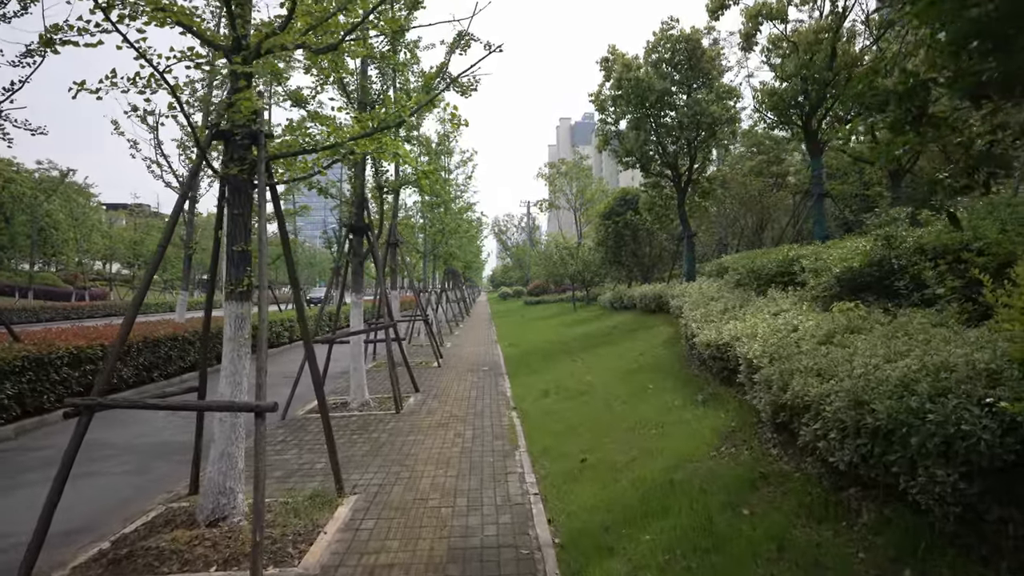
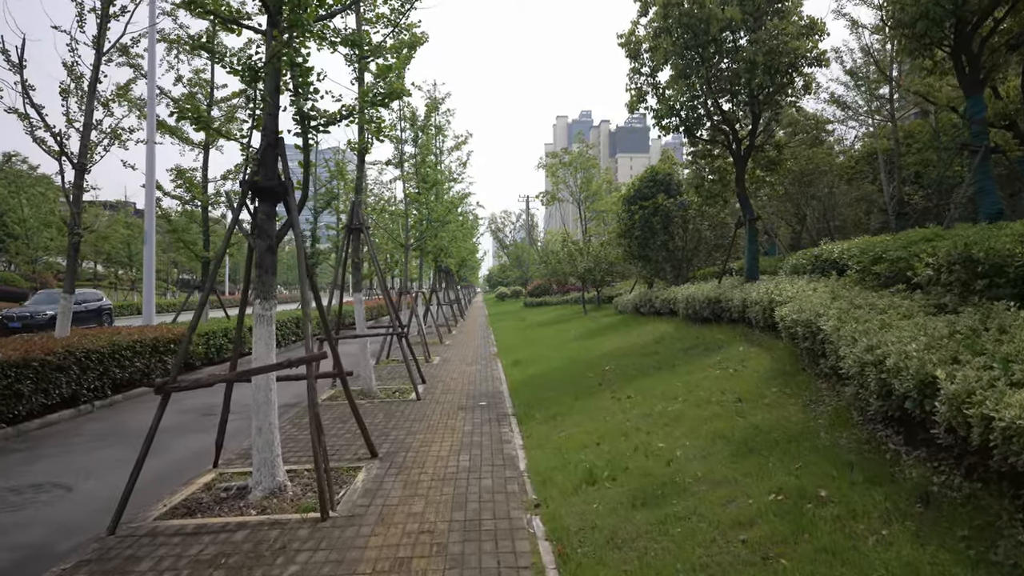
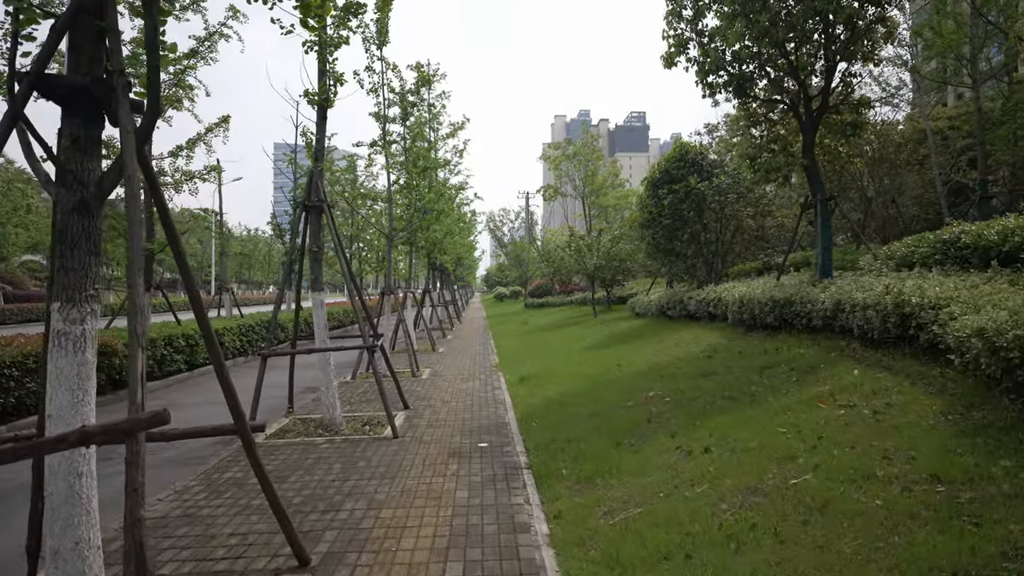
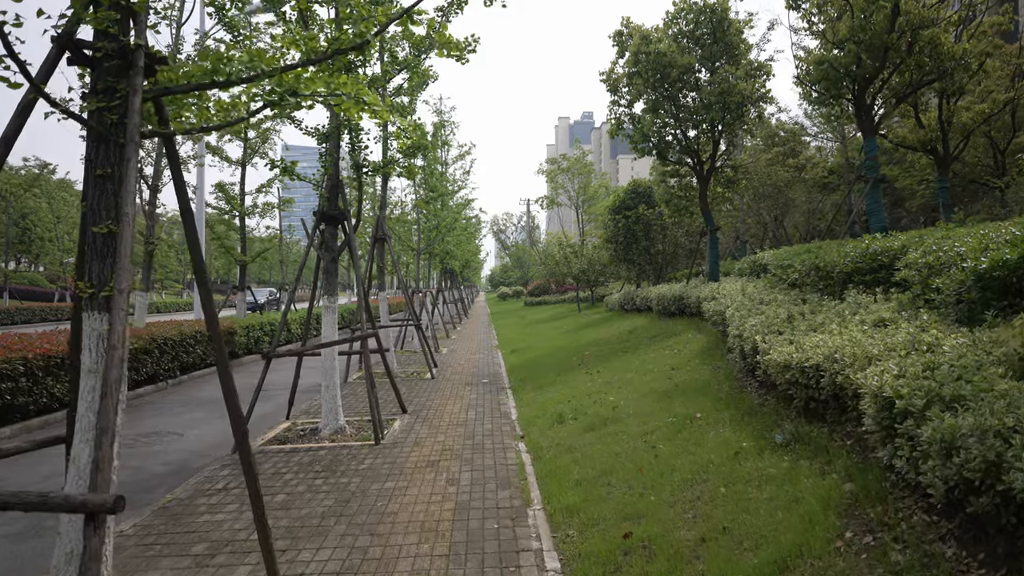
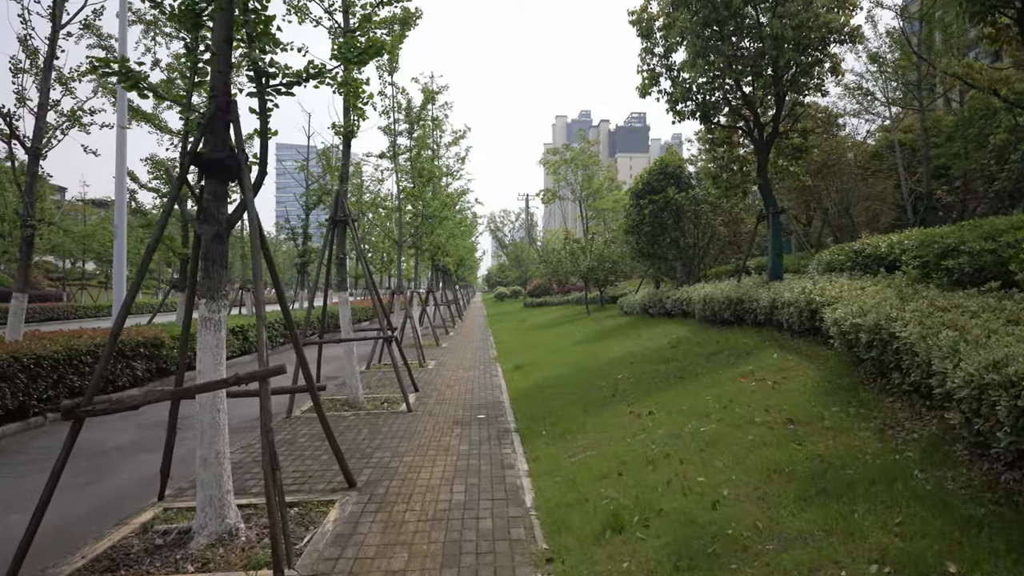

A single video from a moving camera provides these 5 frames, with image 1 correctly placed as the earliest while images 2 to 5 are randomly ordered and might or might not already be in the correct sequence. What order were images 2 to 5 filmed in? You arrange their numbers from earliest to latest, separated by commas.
4, 2, 5, 3
